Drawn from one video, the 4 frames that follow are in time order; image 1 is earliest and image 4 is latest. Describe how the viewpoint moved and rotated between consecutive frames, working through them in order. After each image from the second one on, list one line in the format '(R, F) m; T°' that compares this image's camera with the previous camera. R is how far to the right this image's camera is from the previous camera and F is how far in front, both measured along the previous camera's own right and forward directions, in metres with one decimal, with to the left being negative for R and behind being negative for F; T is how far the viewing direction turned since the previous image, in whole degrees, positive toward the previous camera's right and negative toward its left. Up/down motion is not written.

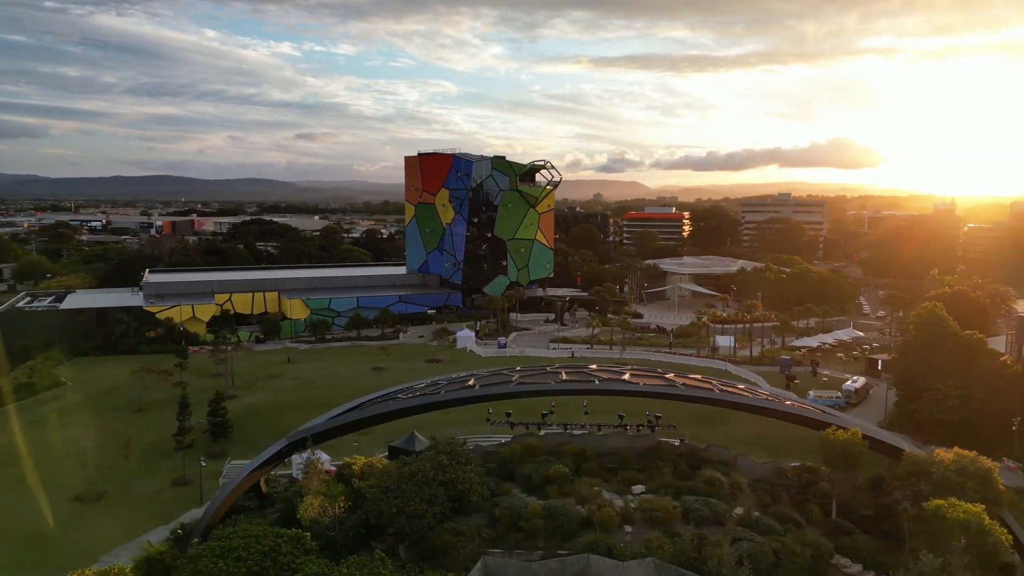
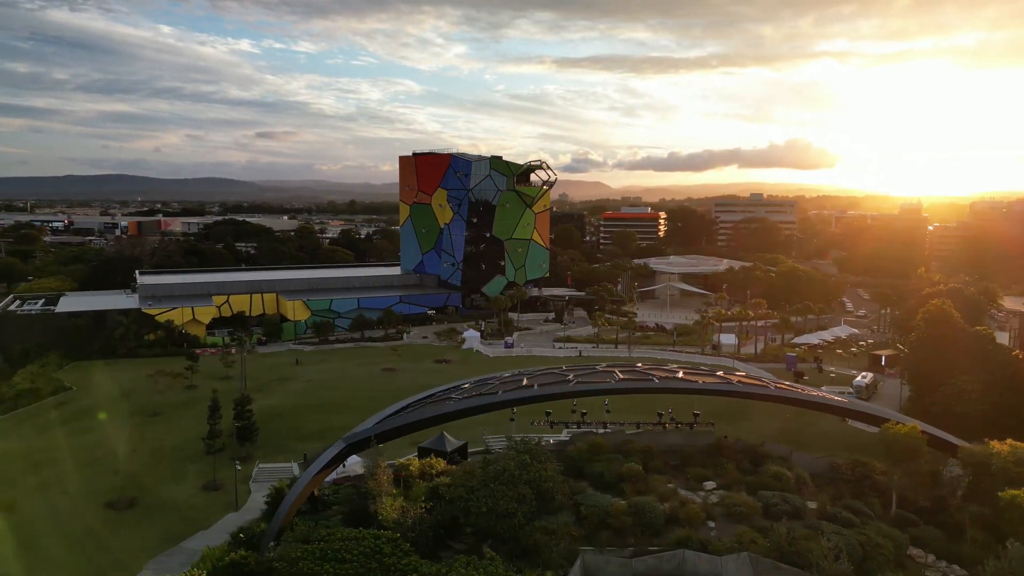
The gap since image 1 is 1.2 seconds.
(-2.1, 0.0) m; +2°
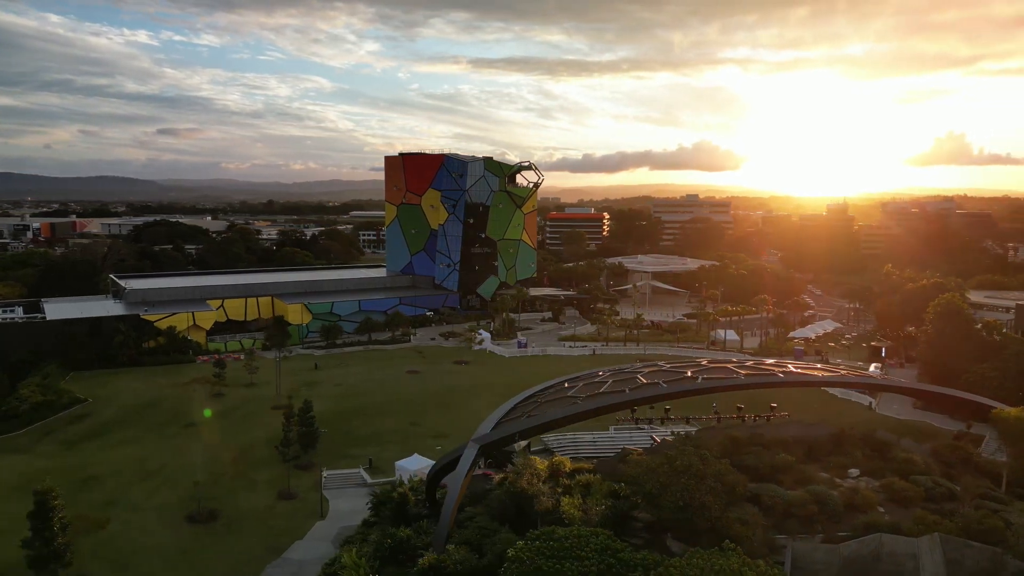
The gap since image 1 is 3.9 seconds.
(-4.8, 0.0) m; +5°
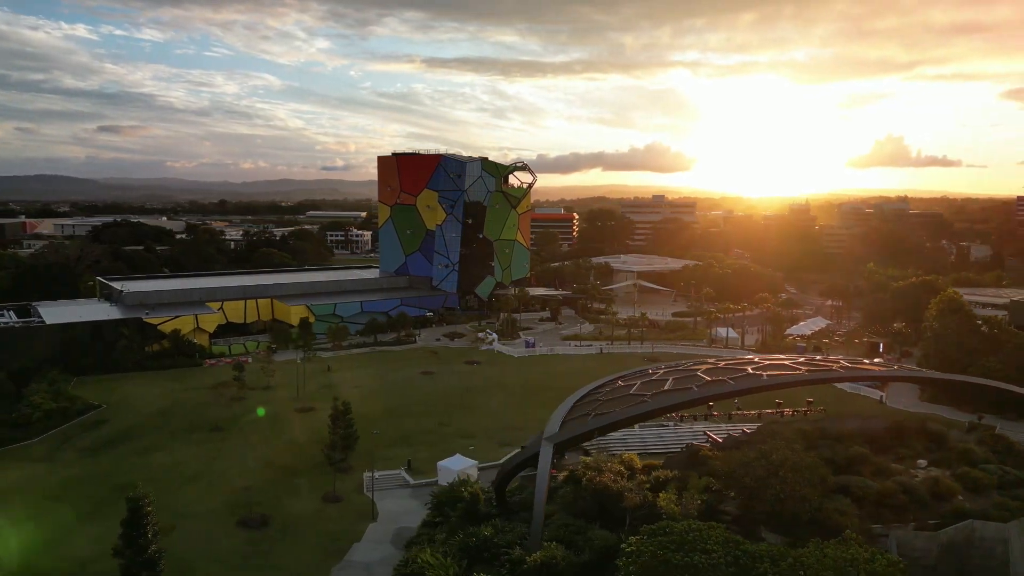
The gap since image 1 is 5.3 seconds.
(-2.7, -0.2) m; +3°
